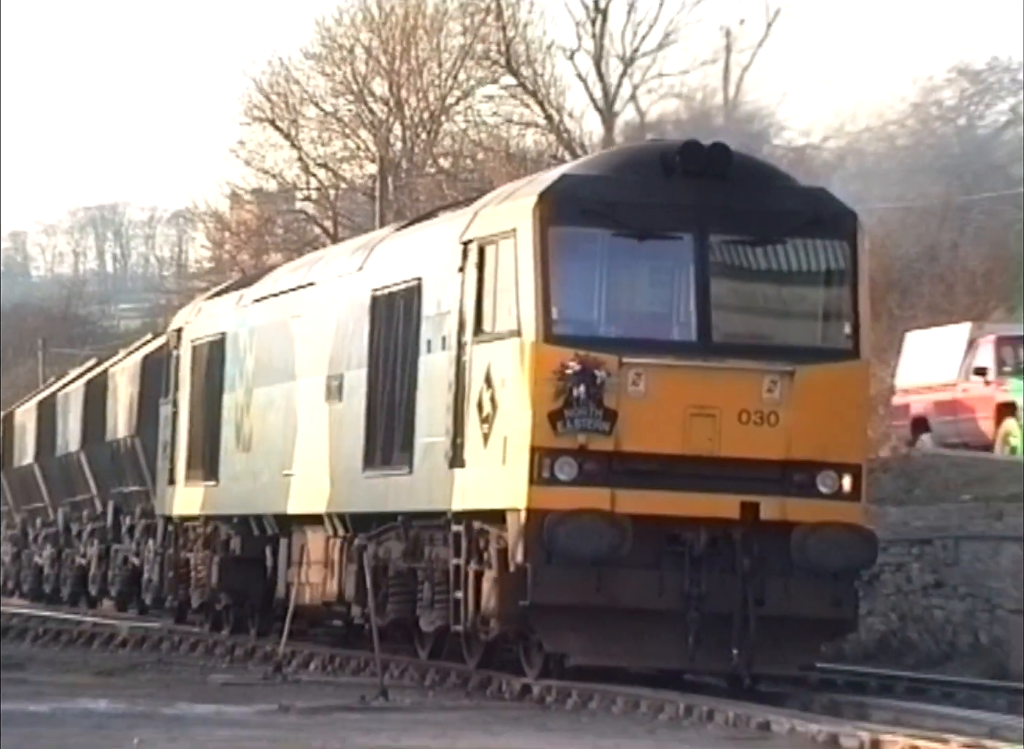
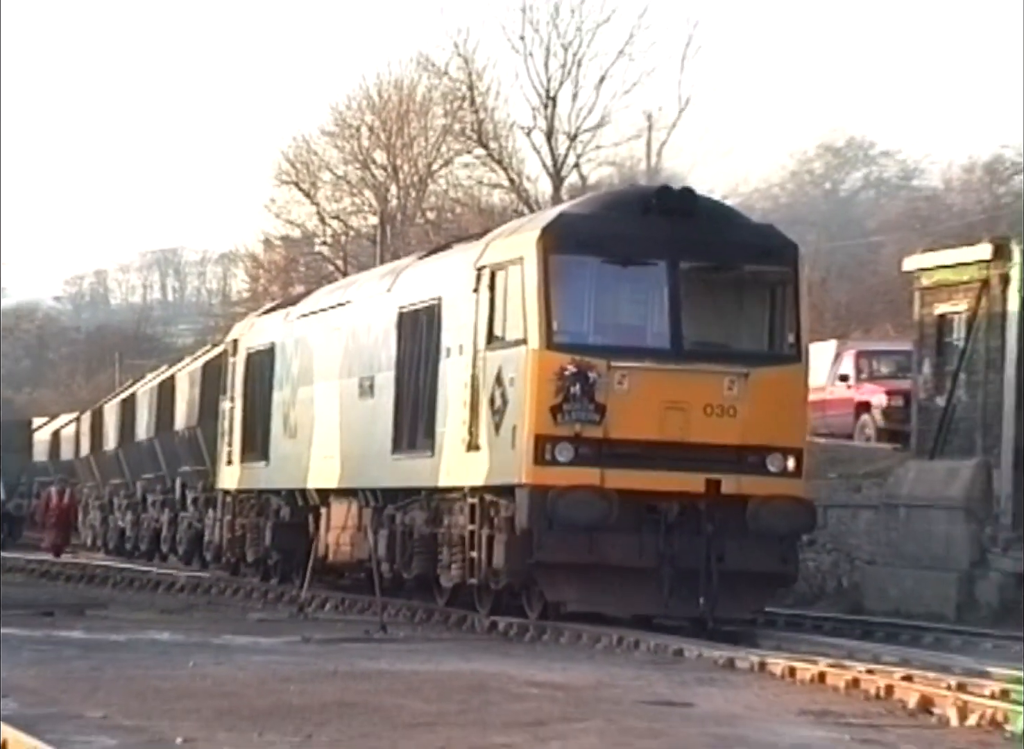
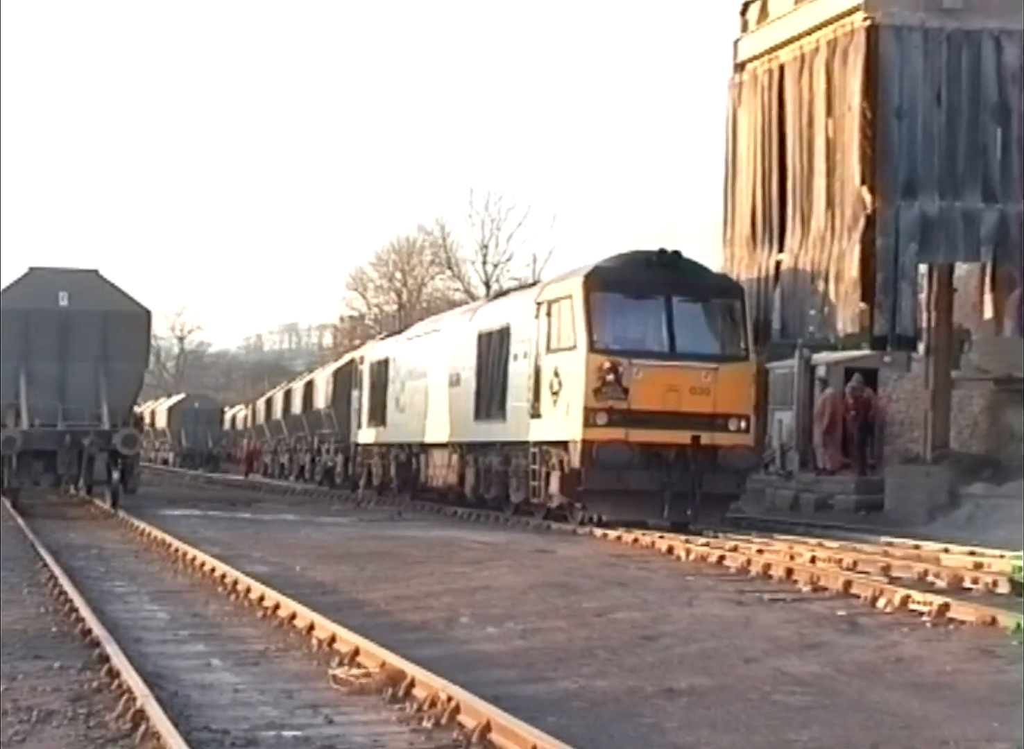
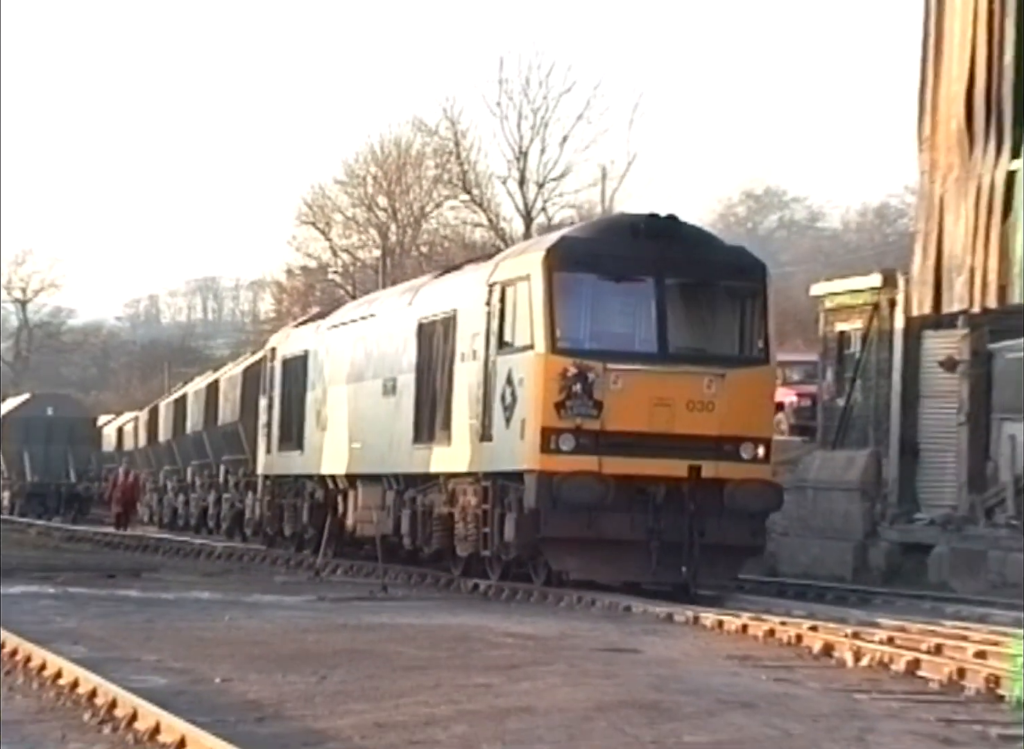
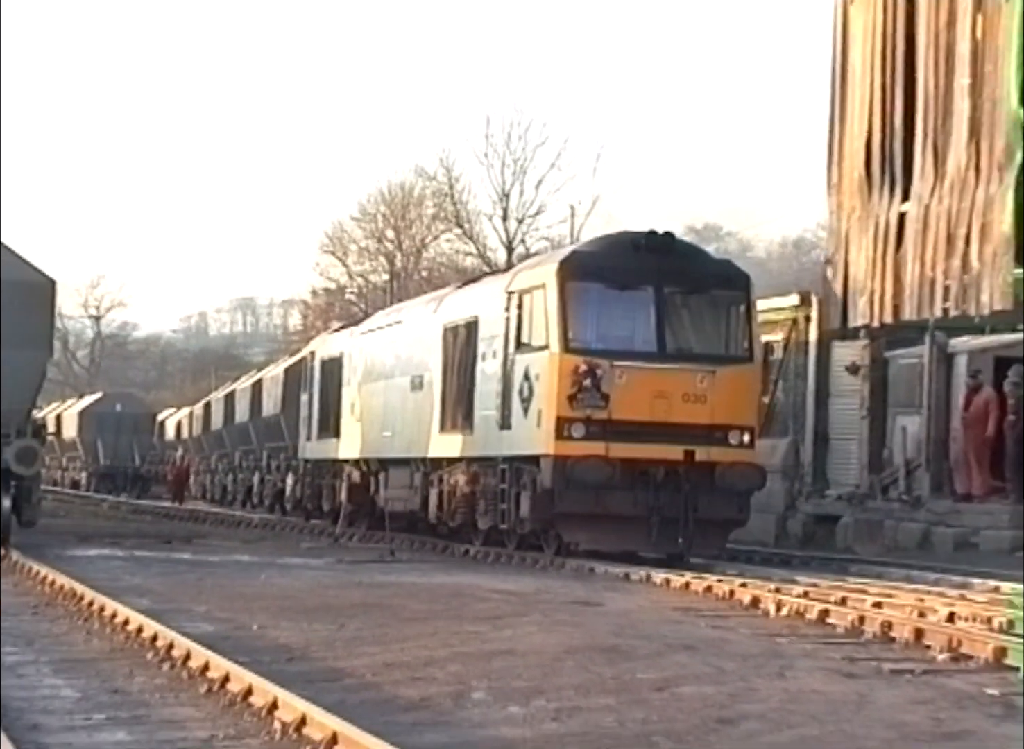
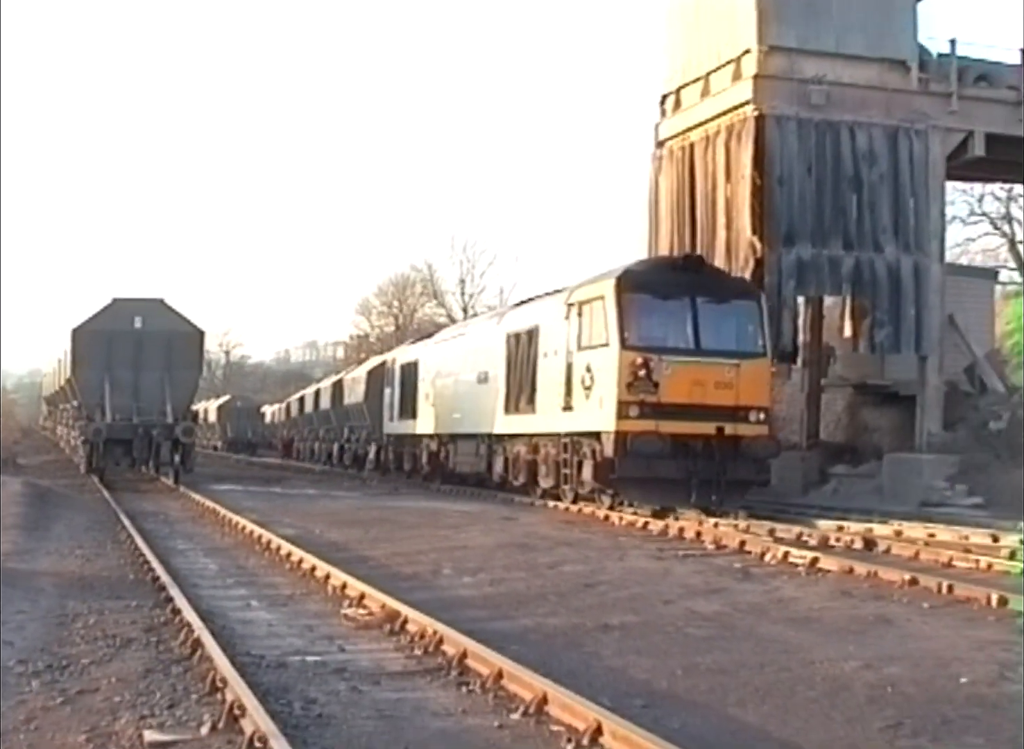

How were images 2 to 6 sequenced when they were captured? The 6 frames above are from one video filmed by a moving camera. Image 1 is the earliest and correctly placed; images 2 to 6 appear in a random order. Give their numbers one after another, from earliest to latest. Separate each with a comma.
2, 4, 5, 3, 6
